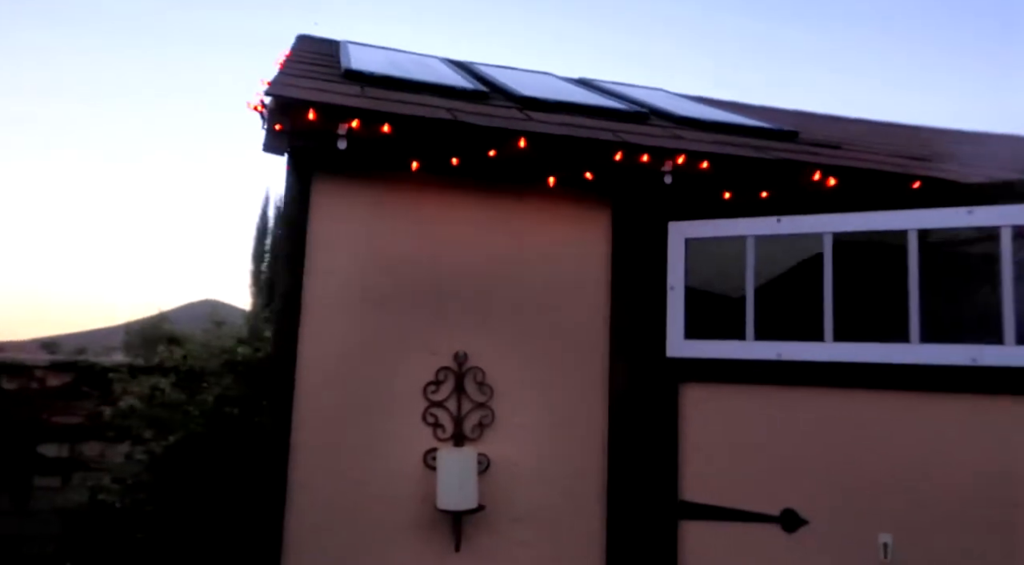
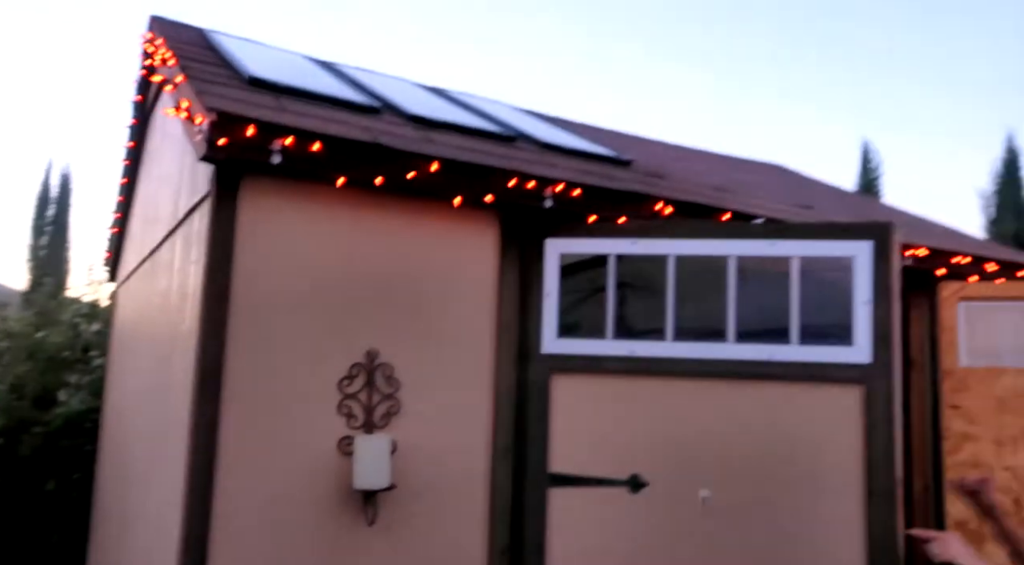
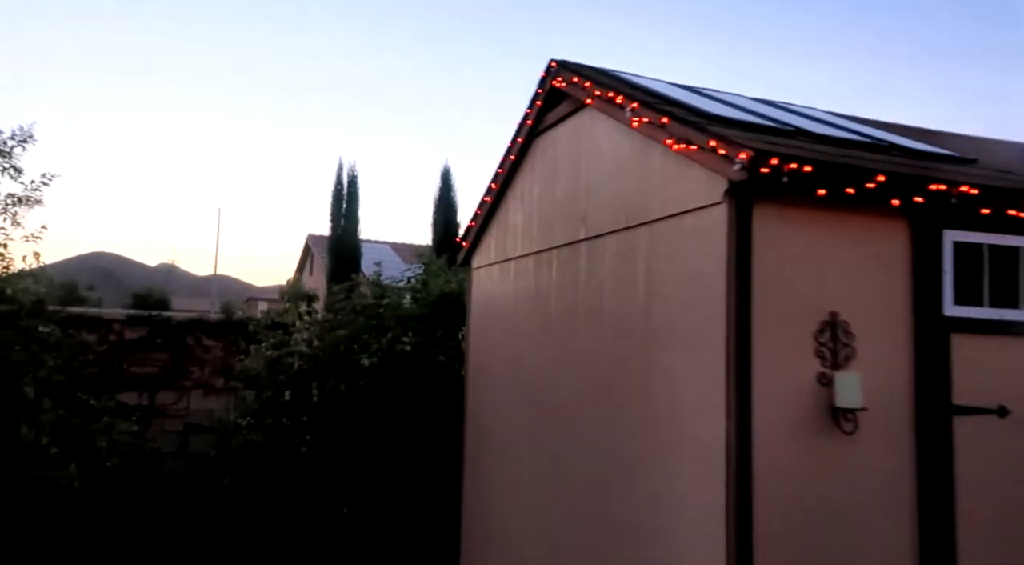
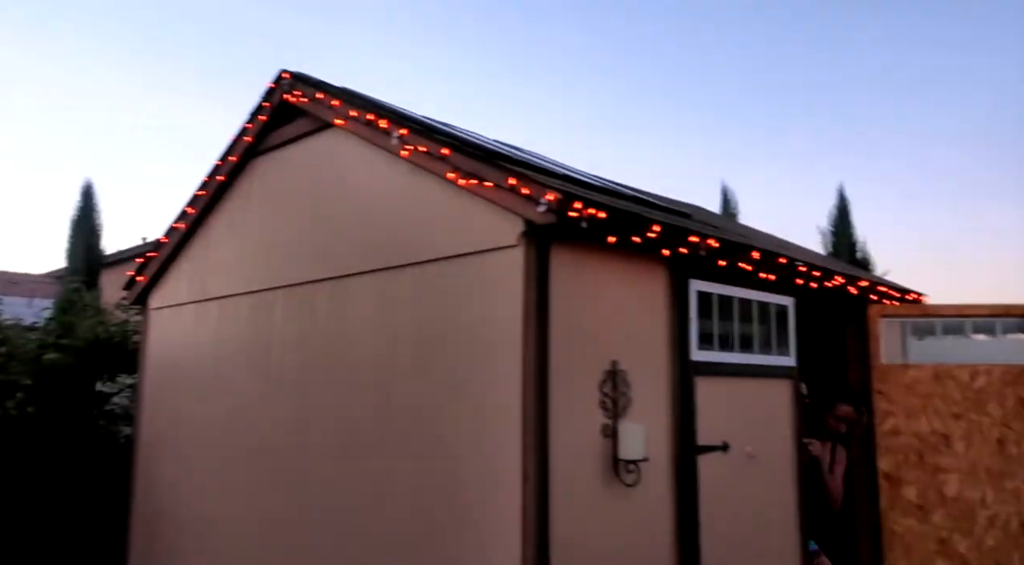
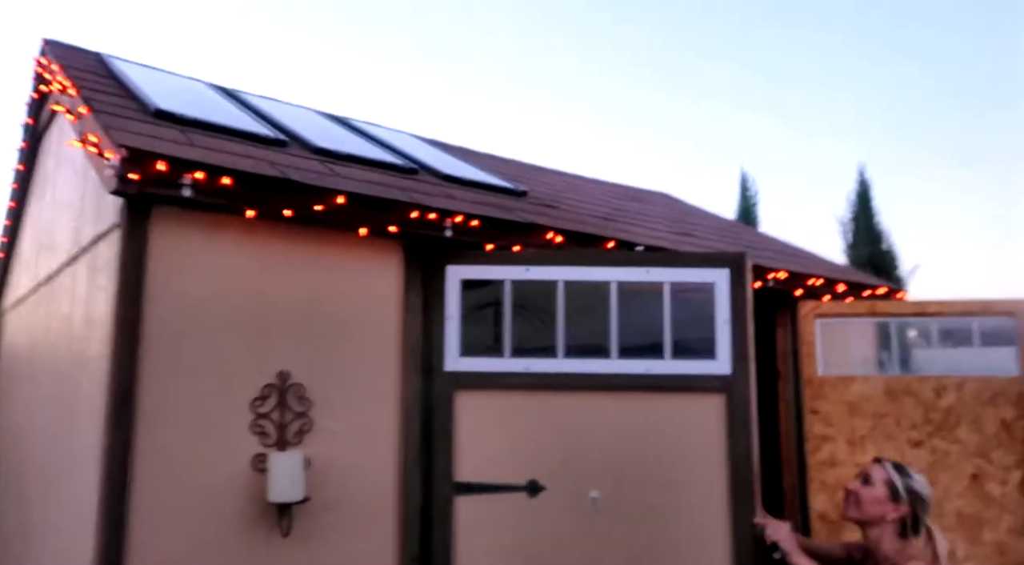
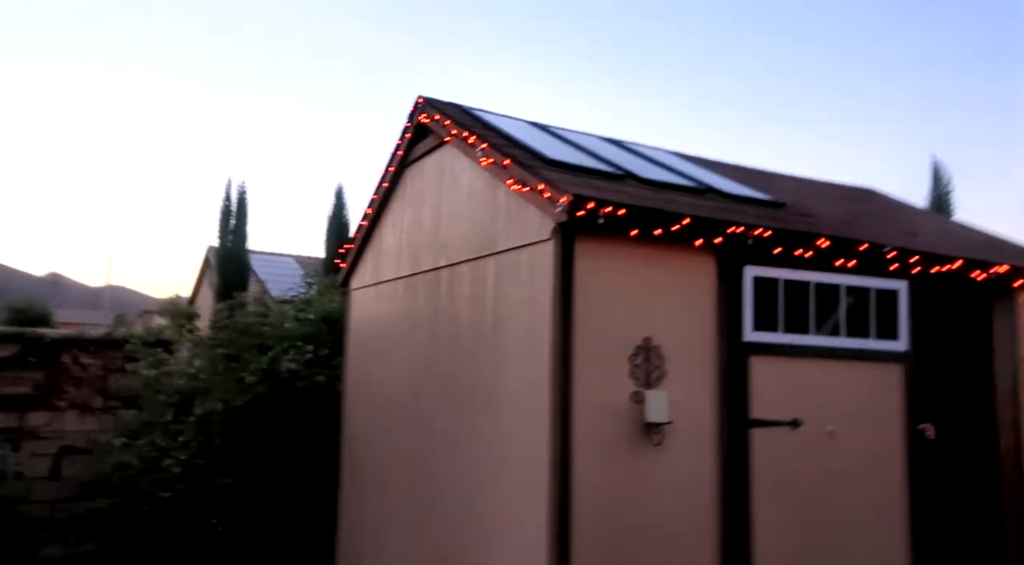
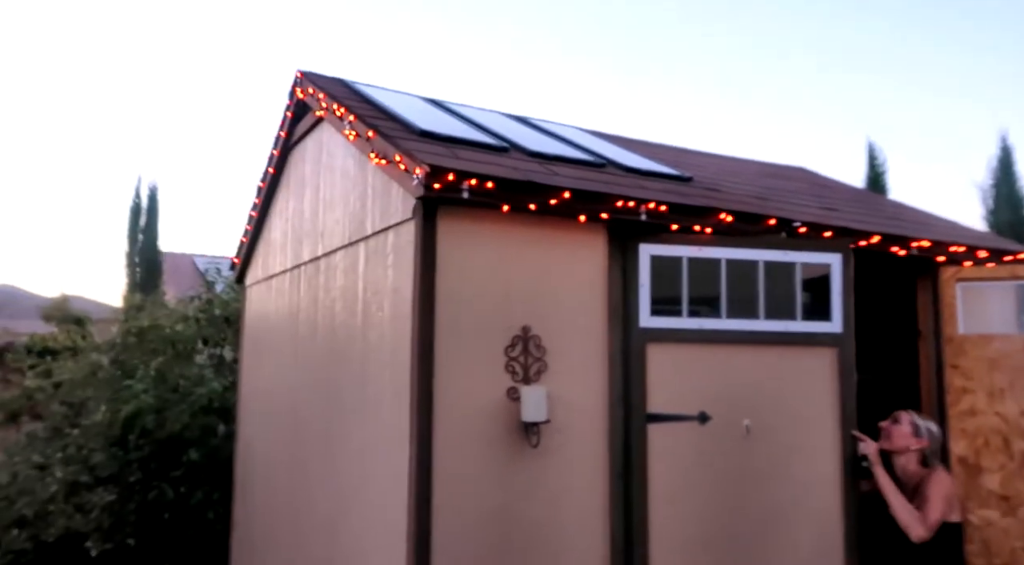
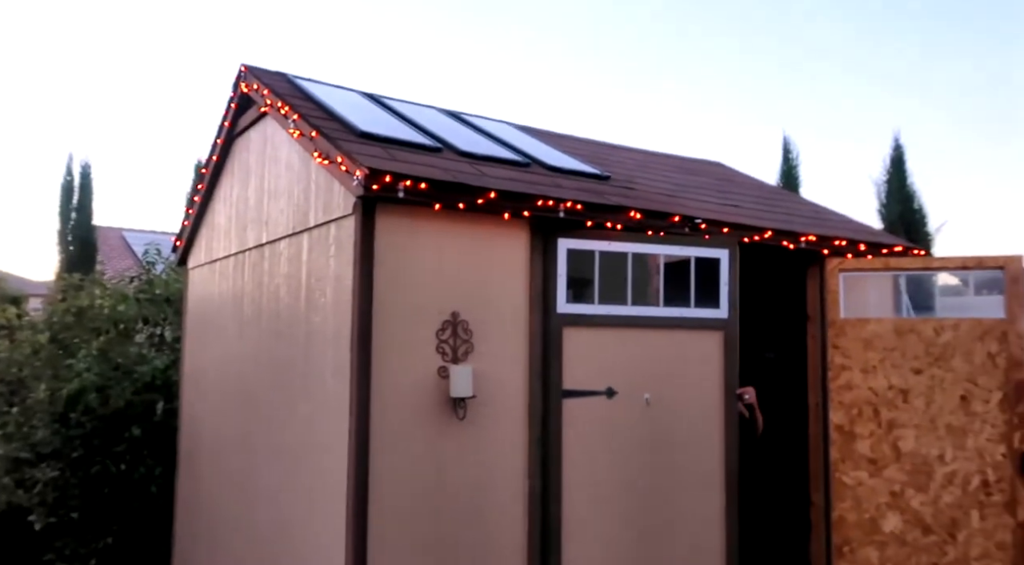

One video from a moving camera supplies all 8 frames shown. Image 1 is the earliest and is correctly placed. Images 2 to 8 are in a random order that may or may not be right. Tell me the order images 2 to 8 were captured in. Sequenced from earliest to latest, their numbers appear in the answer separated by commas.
2, 5, 7, 8, 6, 3, 4
